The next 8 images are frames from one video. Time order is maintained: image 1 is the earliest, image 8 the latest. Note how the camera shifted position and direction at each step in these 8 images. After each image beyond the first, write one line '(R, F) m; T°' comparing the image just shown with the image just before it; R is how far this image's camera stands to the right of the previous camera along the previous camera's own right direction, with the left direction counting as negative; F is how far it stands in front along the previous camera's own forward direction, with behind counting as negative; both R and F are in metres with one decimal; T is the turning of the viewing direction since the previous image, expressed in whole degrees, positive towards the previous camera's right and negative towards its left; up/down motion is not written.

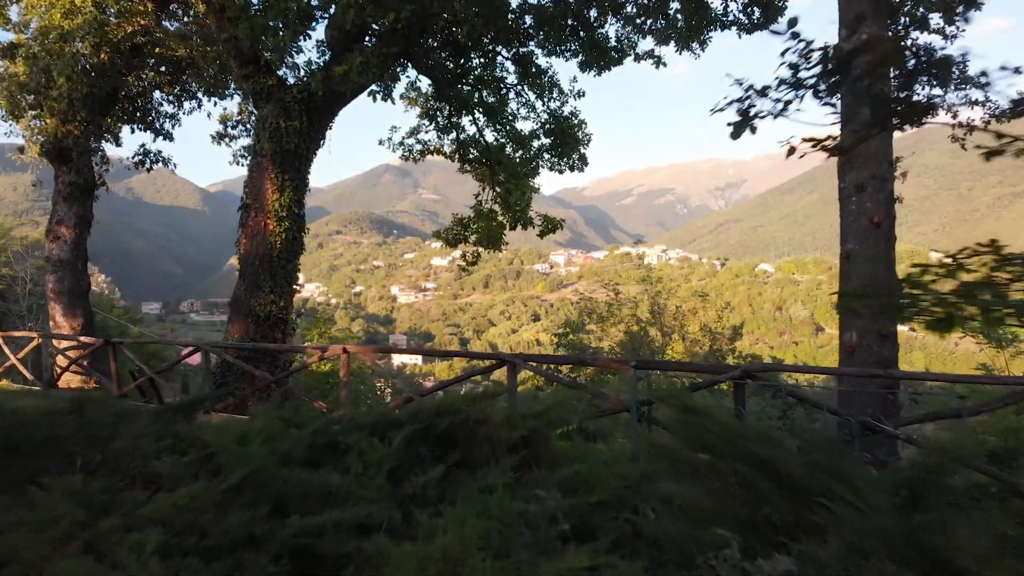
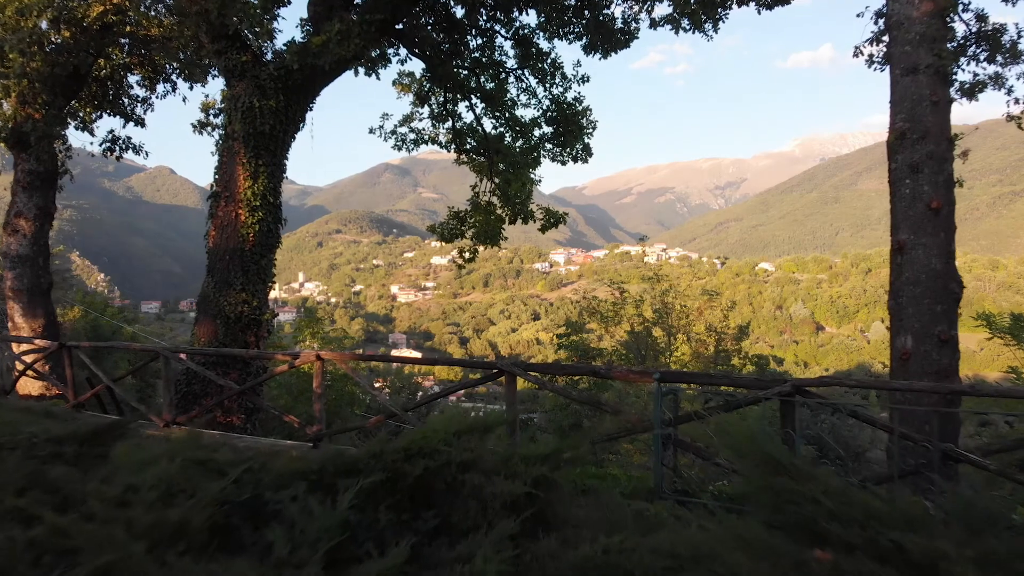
(0.0, +0.5) m; 0°
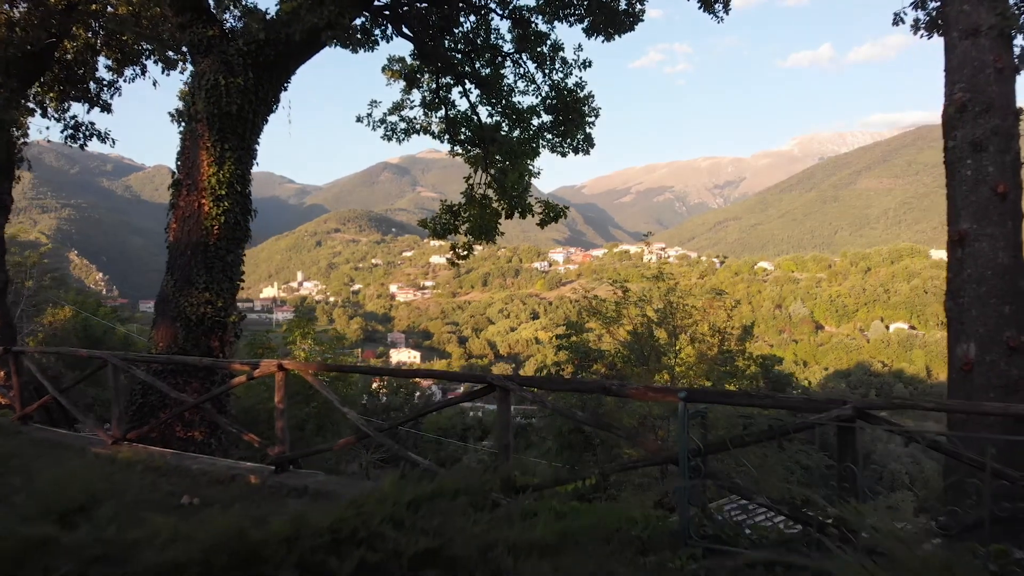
(0.0, +0.5) m; 0°
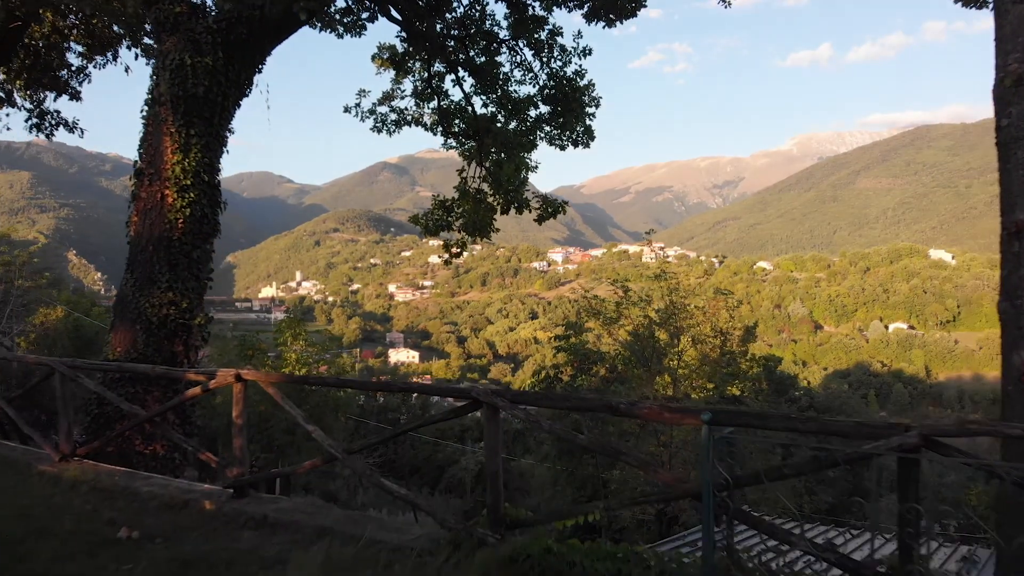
(0.0, +0.4) m; 0°
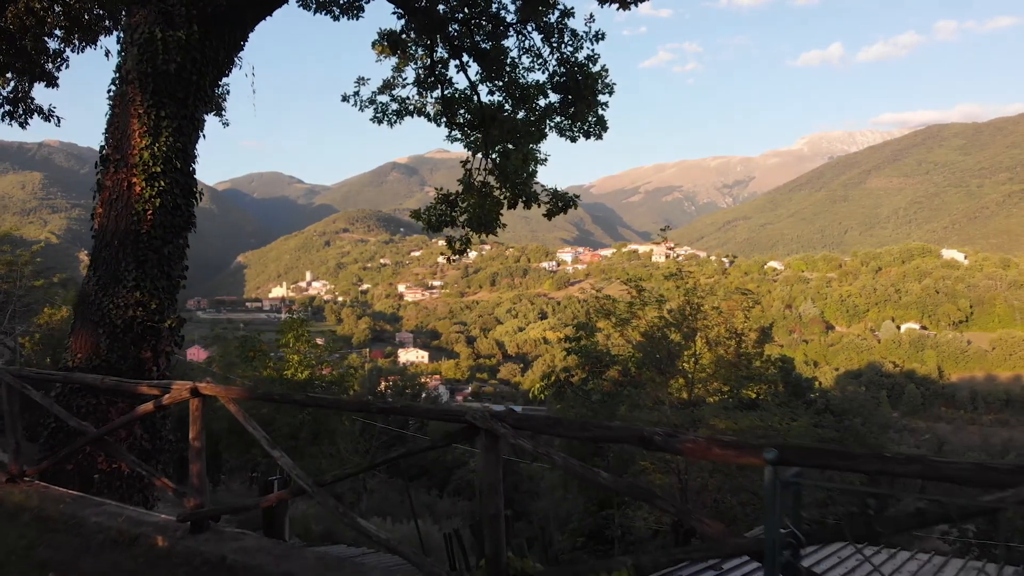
(0.0, +0.4) m; -1°
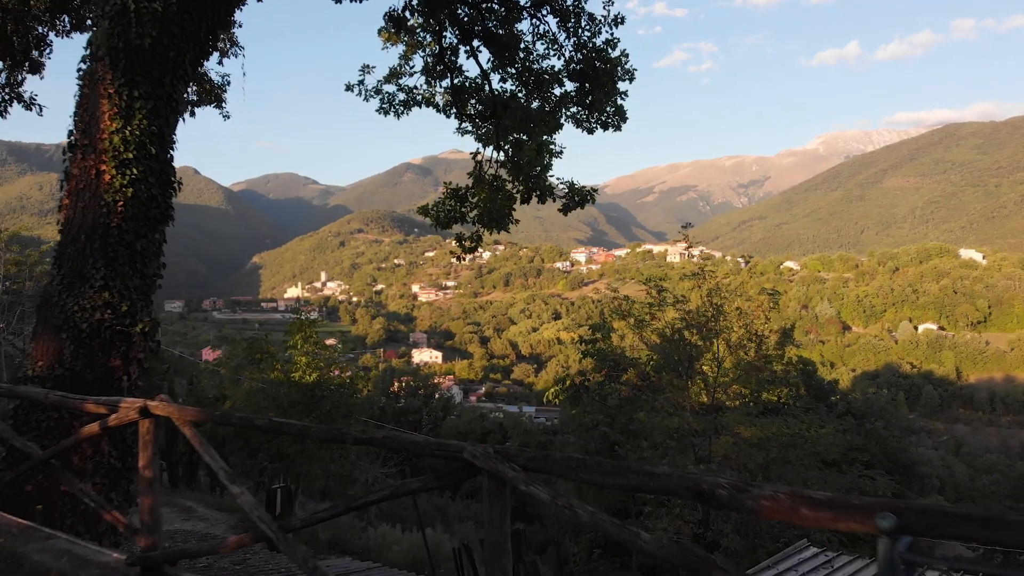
(0.0, +0.4) m; -1°
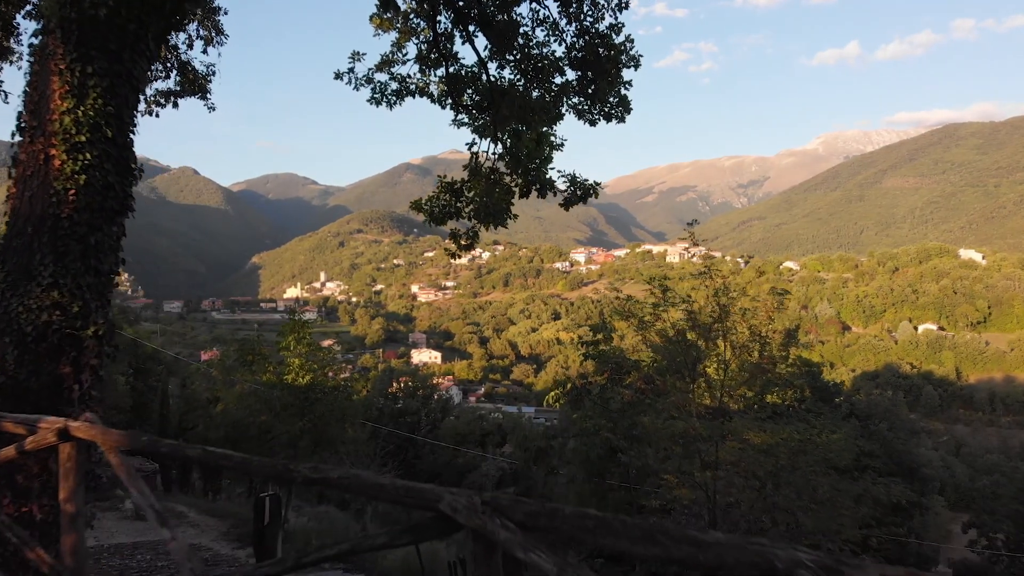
(0.0, +0.3) m; 0°
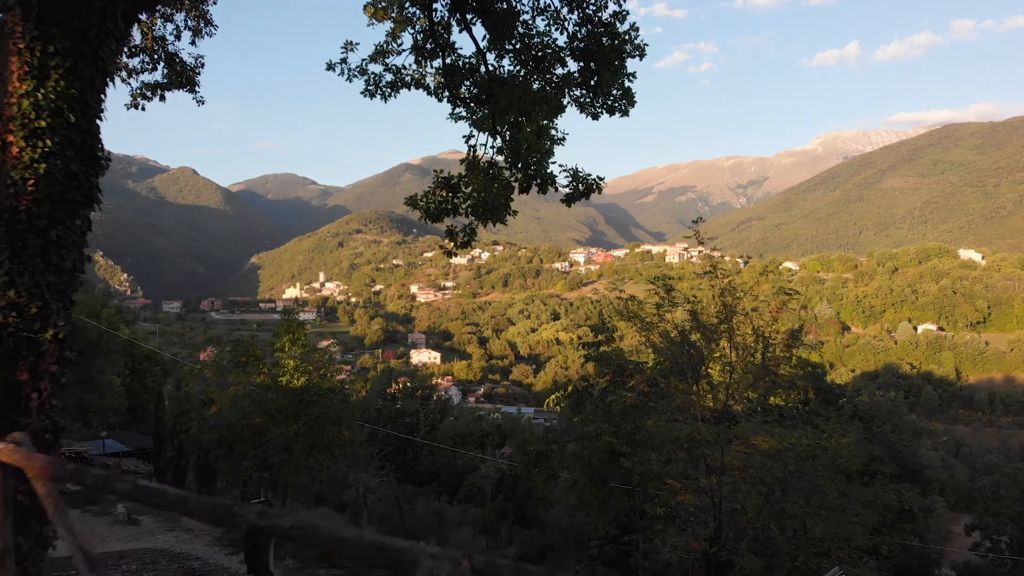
(0.0, +0.2) m; 0°
